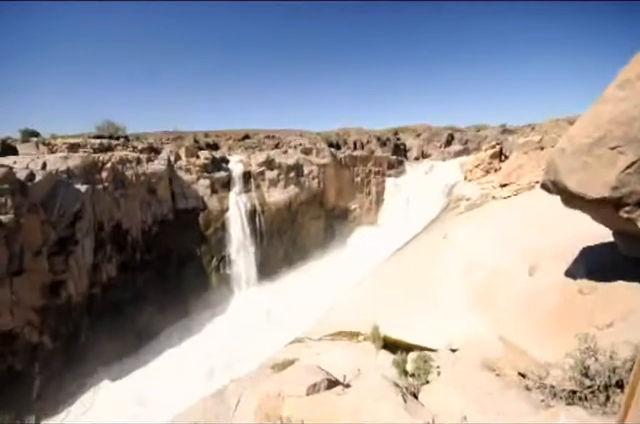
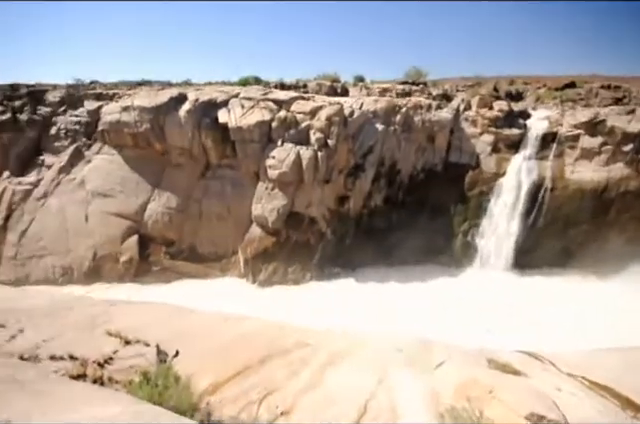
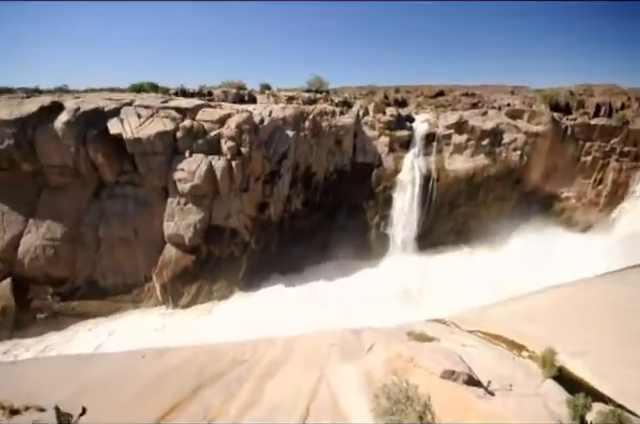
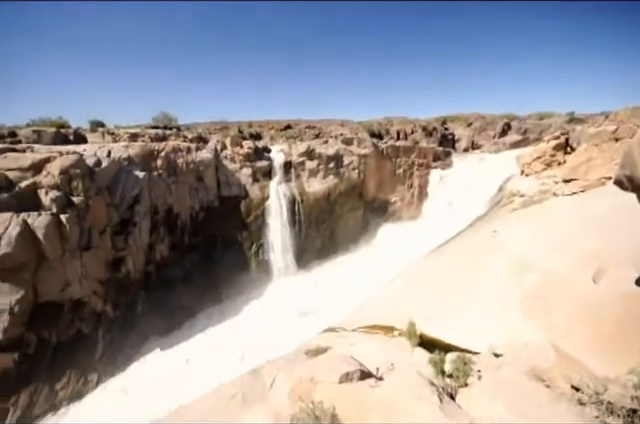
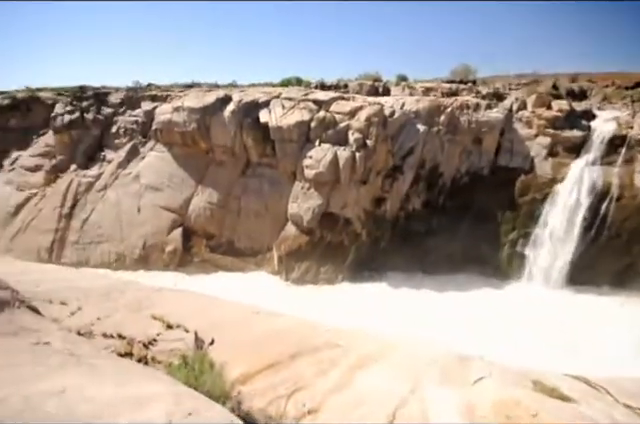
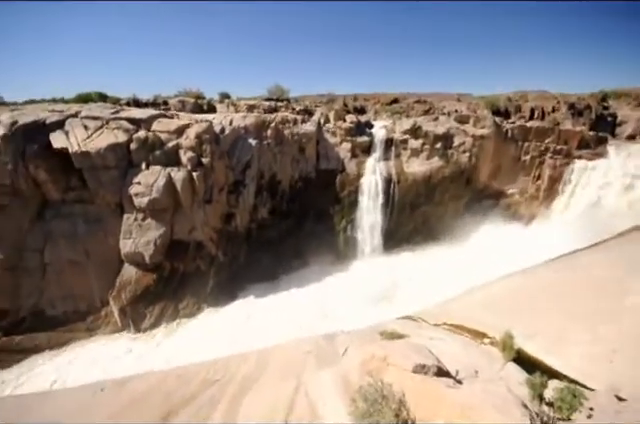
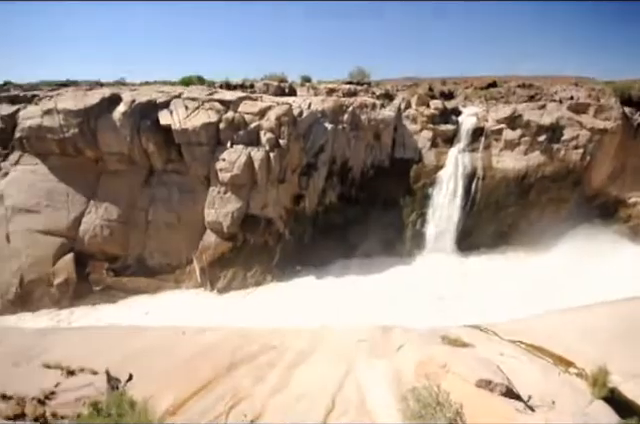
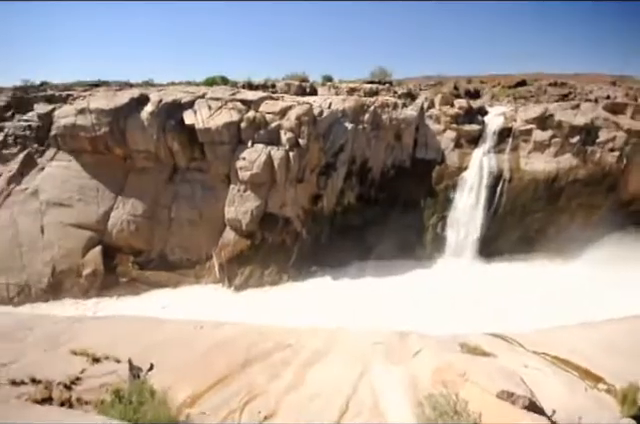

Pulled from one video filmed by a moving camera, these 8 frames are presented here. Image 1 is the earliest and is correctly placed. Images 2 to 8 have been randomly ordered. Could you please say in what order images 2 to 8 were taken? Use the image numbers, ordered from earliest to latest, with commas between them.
4, 6, 3, 7, 8, 2, 5
